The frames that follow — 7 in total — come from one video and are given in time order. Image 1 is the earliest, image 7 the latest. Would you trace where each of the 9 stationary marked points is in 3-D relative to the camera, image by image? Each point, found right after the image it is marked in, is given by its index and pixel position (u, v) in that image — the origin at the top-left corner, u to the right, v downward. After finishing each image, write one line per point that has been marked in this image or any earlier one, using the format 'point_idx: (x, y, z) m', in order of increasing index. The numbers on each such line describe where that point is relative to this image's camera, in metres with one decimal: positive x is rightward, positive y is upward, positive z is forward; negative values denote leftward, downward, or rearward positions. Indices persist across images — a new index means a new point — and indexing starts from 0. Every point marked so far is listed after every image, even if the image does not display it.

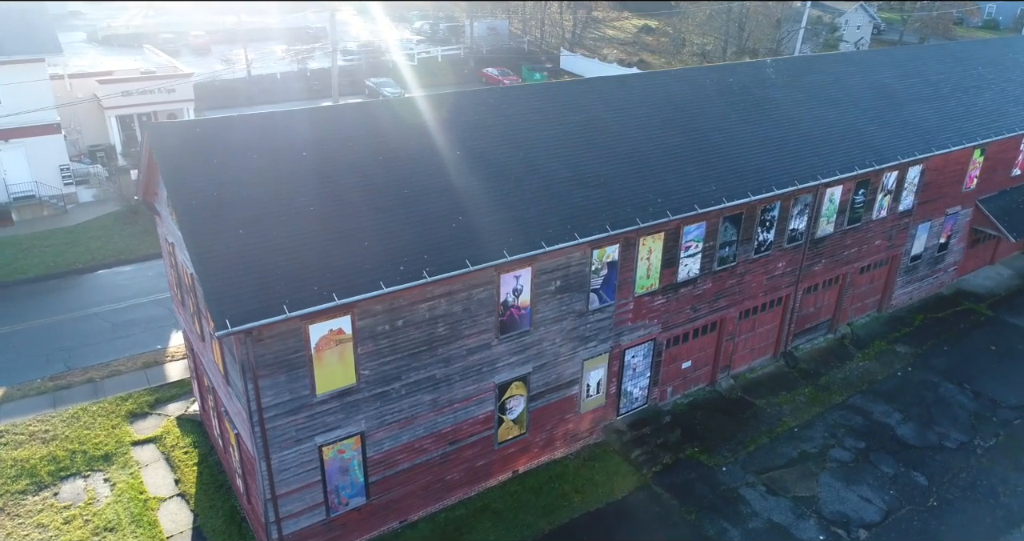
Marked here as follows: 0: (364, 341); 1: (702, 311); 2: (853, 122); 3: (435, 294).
0: (-2.5, -1.2, +11.7) m
1: (+4.5, -1.0, +16.8) m
2: (+9.5, +4.1, +19.8) m
3: (-1.3, -0.4, +12.2) m
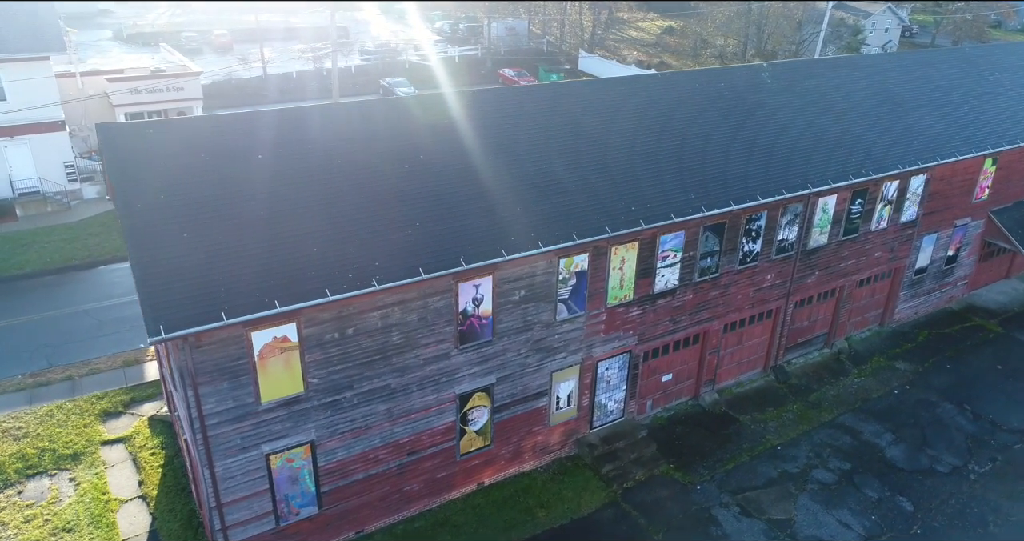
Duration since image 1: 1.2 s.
0: (-3.3, -1.3, +11.5) m
1: (+3.9, -1.2, +16.3) m
2: (+9.1, +3.8, +19.1) m
3: (-2.1, -0.5, +11.9) m
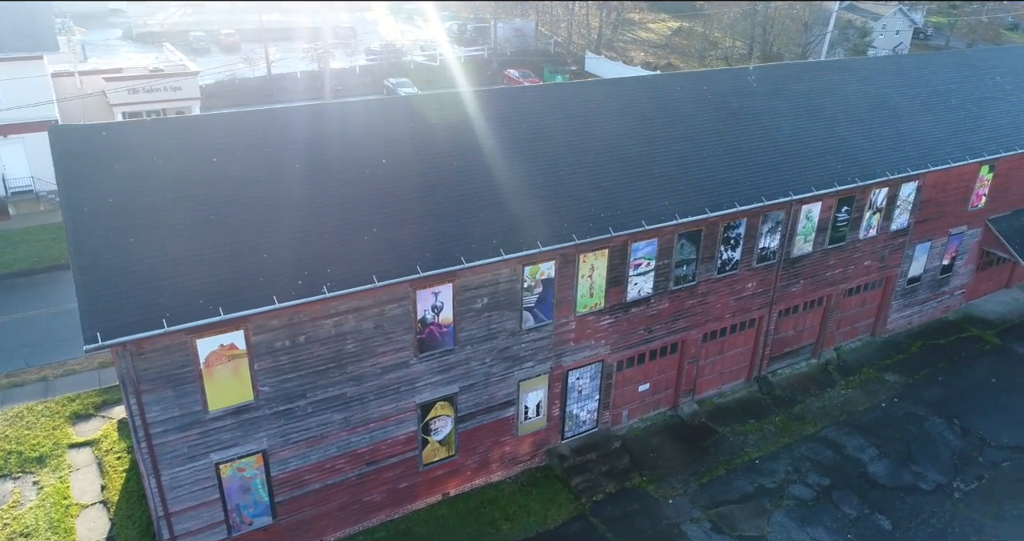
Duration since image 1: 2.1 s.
0: (-4.0, -1.4, +11.3) m
1: (+3.3, -1.4, +15.9) m
2: (+8.6, +3.5, +18.6) m
3: (-2.8, -0.6, +11.6) m
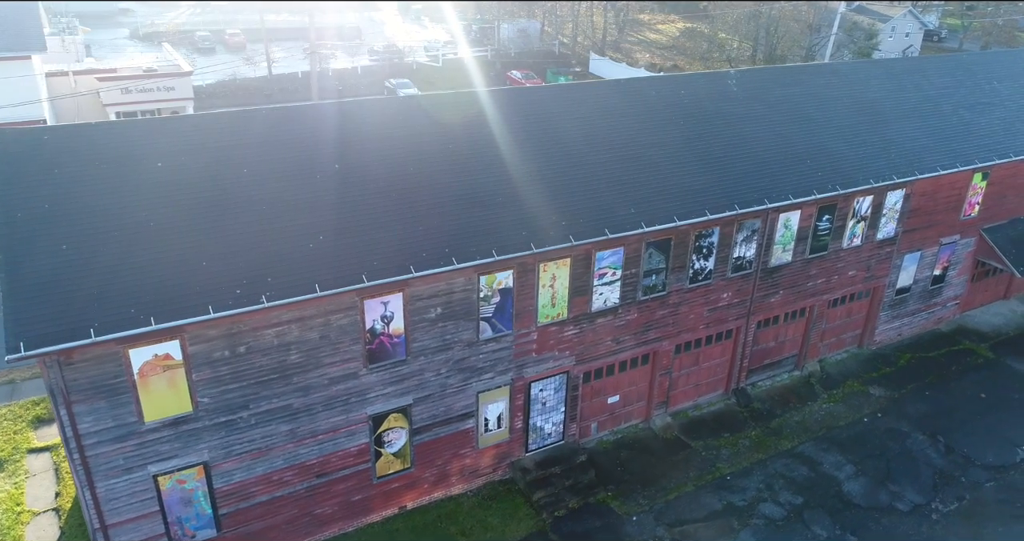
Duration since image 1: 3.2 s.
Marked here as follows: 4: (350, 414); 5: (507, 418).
0: (-4.9, -1.5, +11.0) m
1: (+2.5, -1.6, +15.5) m
2: (+7.9, +3.3, +18.0) m
3: (-3.7, -0.8, +11.3) m
4: (-2.9, -2.6, +12.6) m
5: (-0.1, -3.0, +14.5) m
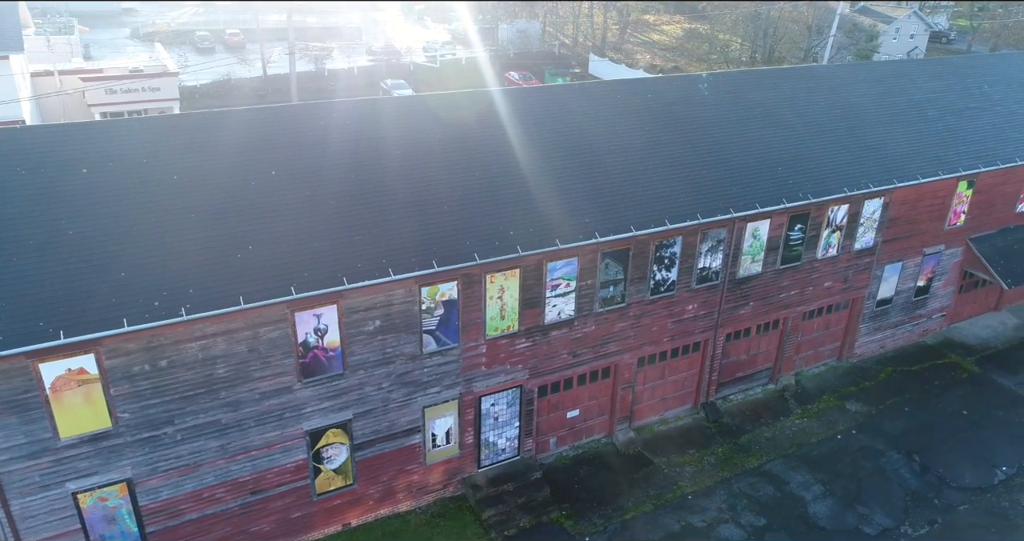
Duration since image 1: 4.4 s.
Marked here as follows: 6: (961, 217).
0: (-5.9, -1.7, +10.6) m
1: (+1.5, -1.8, +14.9) m
2: (+7.0, +3.0, +17.4) m
3: (-4.7, -0.9, +10.9) m
4: (-3.9, -2.7, +12.2) m
5: (-1.1, -3.2, +14.0) m
6: (+12.4, +1.5, +19.5) m
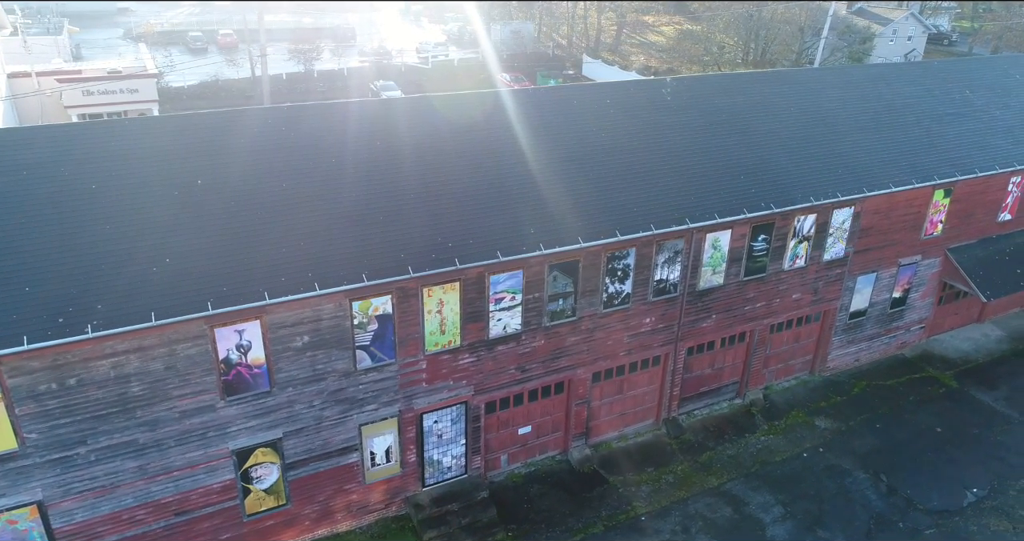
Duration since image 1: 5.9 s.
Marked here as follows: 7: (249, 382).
0: (-7.0, -1.9, +10.1) m
1: (+0.5, -2.1, +14.4) m
2: (+6.0, +2.7, +16.8) m
3: (-5.8, -1.2, +10.5) m
4: (-5.0, -3.0, +11.7) m
5: (-2.2, -3.5, +13.5) m
6: (+11.4, +1.2, +18.9) m
7: (-4.3, -1.8, +11.6) m
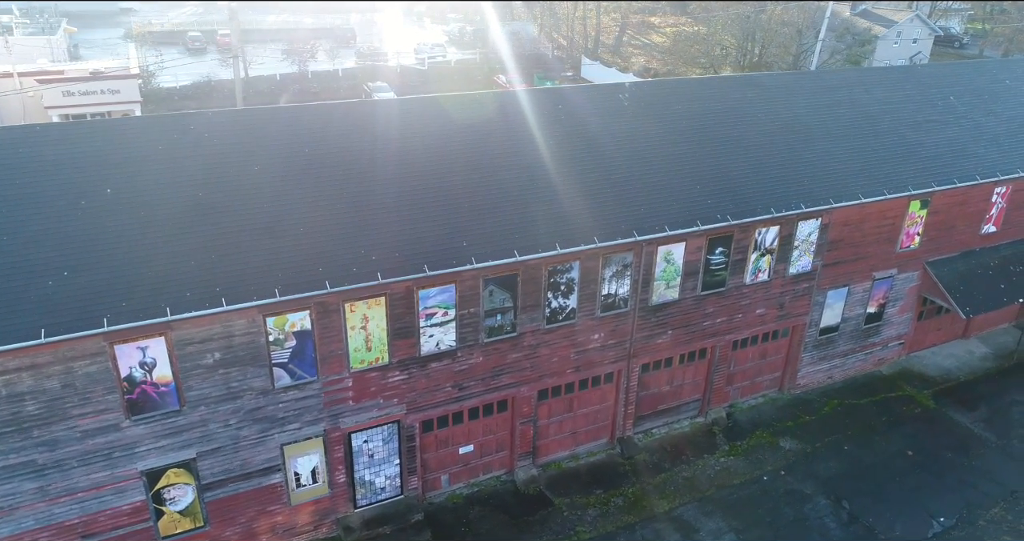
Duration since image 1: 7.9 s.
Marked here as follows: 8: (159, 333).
0: (-8.3, -2.1, +9.7) m
1: (-0.7, -2.3, +13.8) m
2: (+4.9, +2.4, +16.1) m
3: (-7.1, -1.4, +10.0) m
4: (-6.3, -3.2, +11.2) m
5: (-3.4, -3.7, +13.0) m
6: (+10.3, +0.8, +18.0) m
7: (-5.5, -2.0, +11.1) m
8: (-5.3, -0.9, +10.7) m
